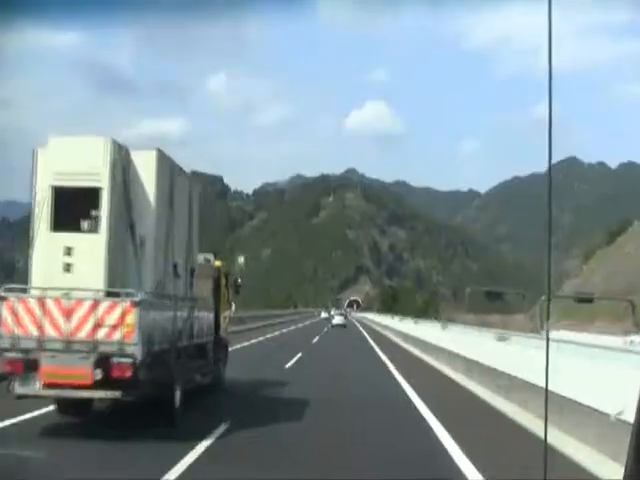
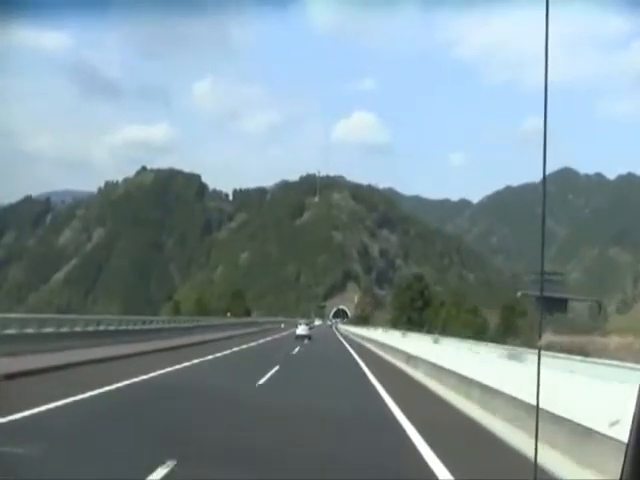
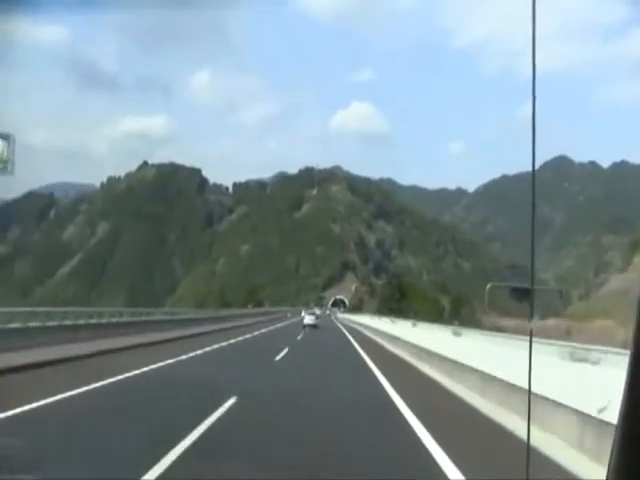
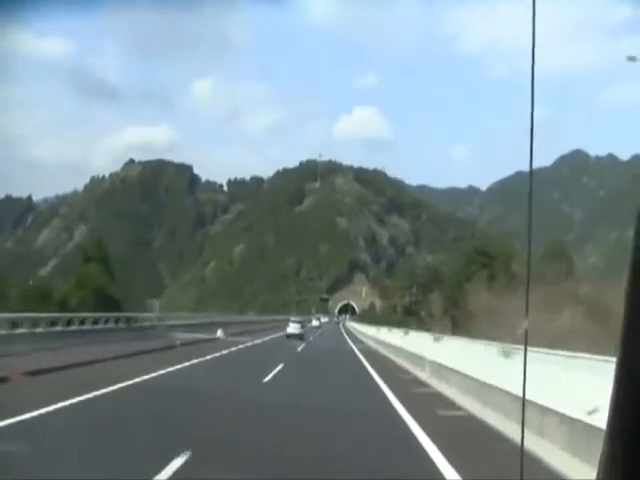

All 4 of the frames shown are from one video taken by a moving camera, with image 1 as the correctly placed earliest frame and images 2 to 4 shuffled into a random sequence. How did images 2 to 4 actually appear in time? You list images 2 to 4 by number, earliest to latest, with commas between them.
3, 2, 4
